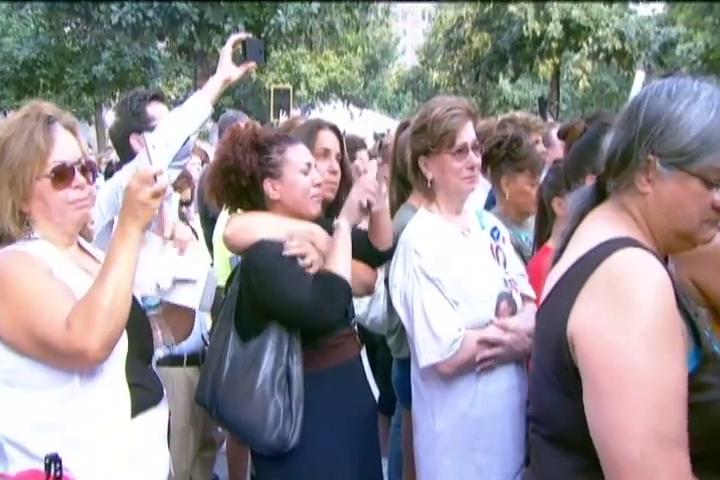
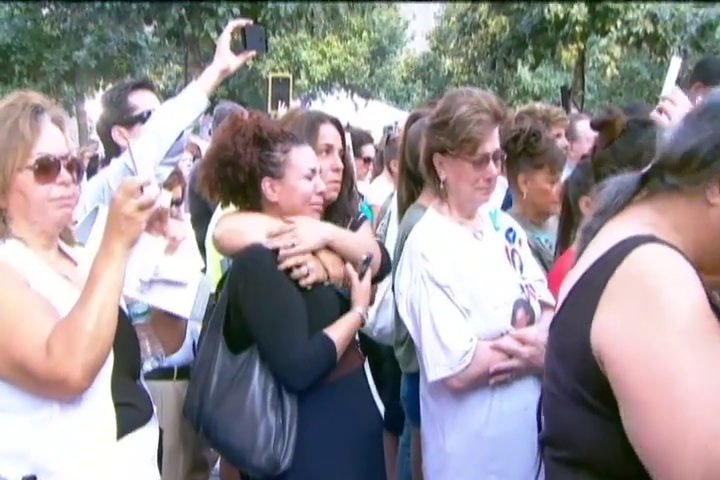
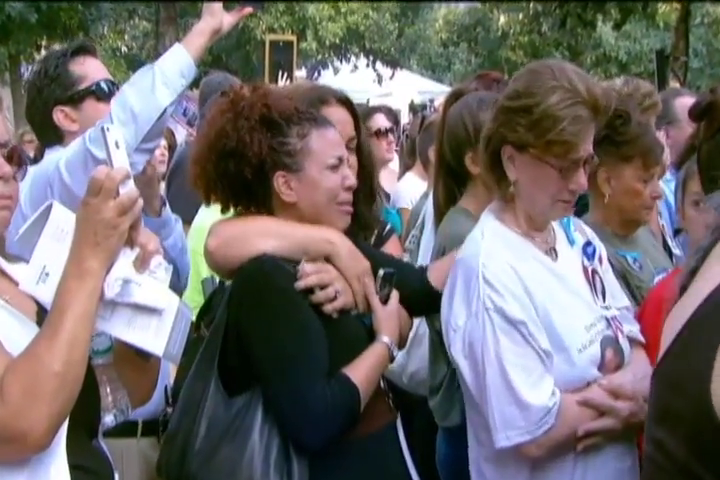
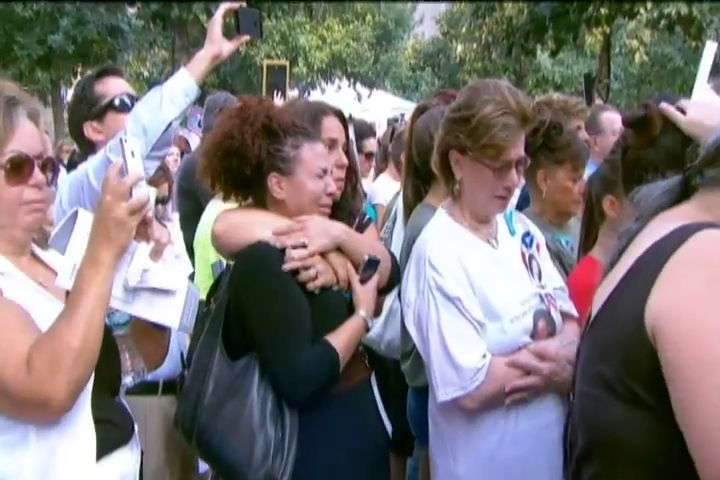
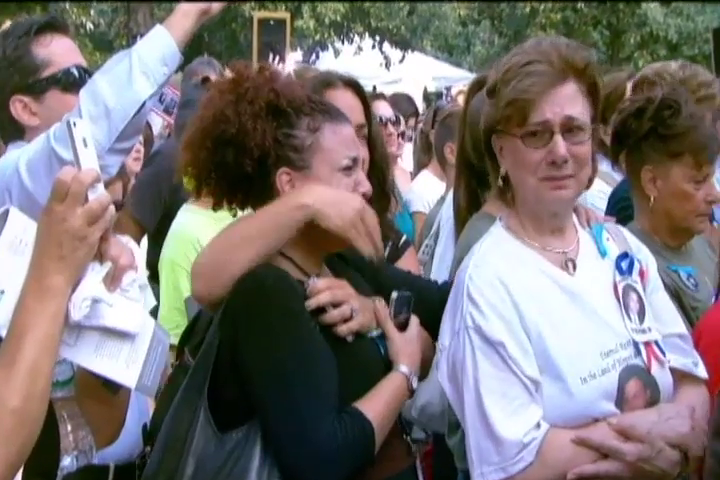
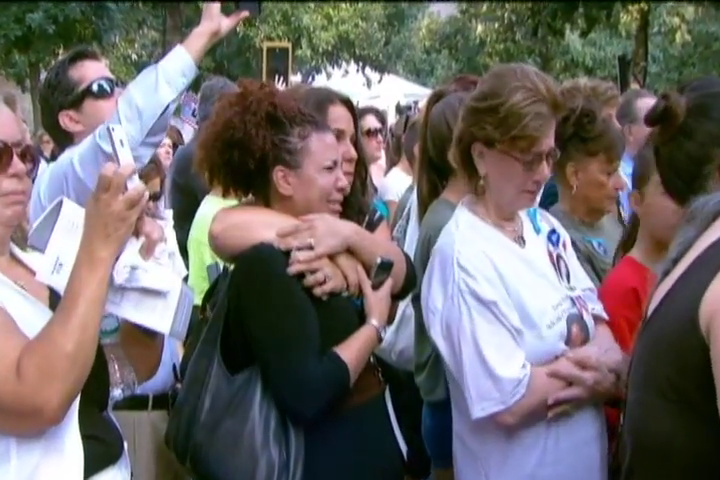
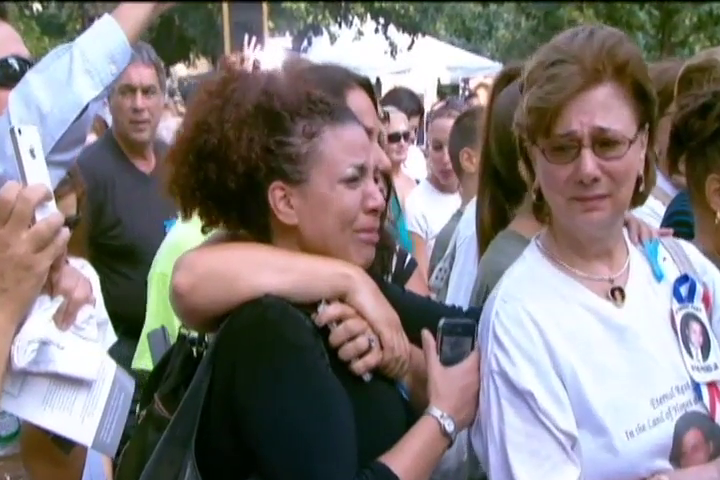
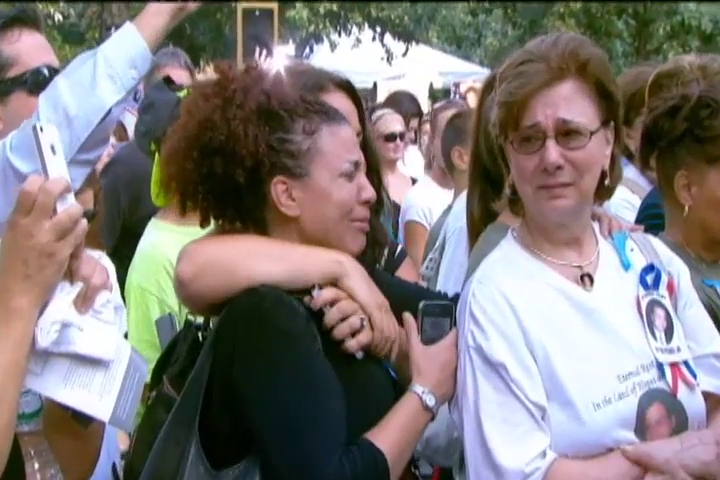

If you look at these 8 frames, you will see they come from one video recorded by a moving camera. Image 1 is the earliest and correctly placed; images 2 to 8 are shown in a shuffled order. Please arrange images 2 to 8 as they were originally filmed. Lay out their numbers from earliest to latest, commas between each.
2, 4, 6, 3, 5, 8, 7
